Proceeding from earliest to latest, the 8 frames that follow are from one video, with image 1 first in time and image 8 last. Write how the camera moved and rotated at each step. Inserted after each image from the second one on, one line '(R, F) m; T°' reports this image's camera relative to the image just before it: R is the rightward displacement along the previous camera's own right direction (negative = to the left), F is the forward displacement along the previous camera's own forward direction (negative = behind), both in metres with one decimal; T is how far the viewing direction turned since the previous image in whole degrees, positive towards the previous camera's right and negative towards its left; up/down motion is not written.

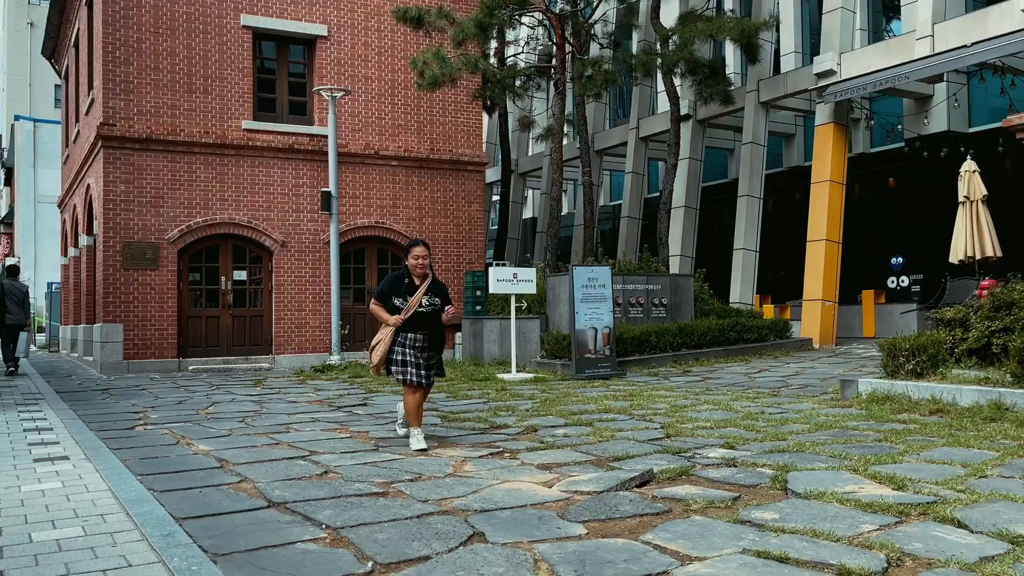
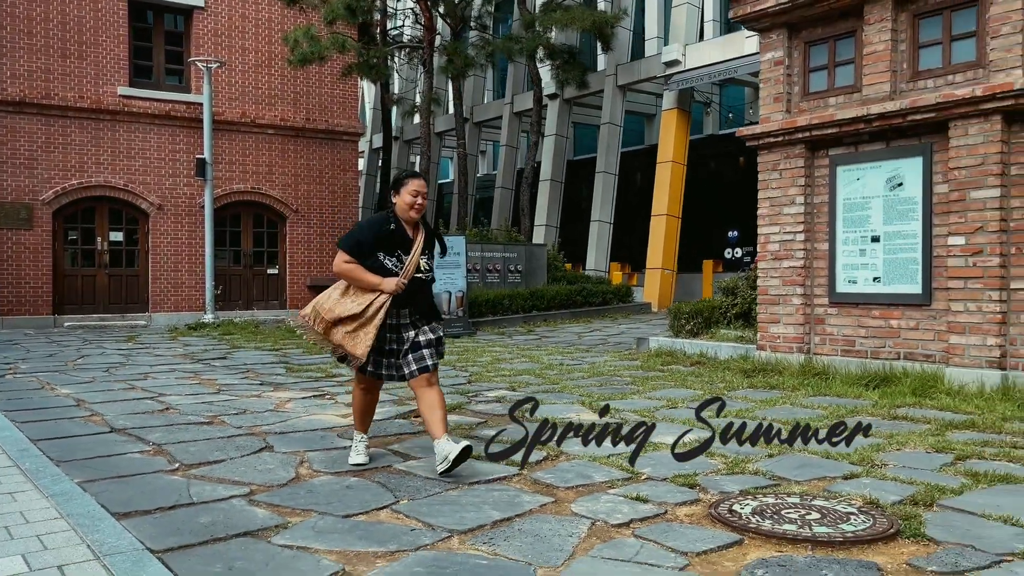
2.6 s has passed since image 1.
(+0.8, -1.5) m; +6°
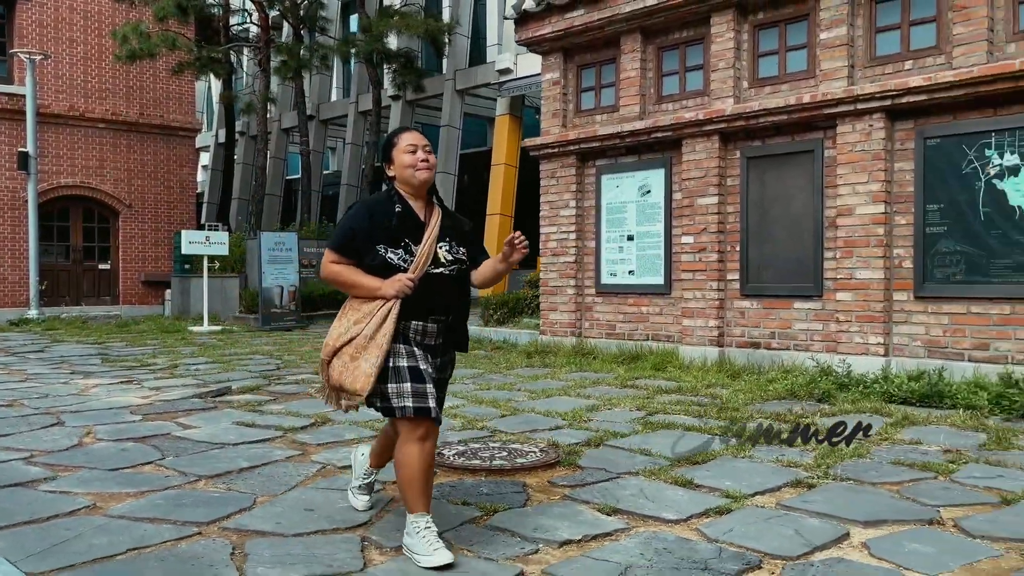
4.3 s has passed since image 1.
(+0.7, -1.0) m; +9°
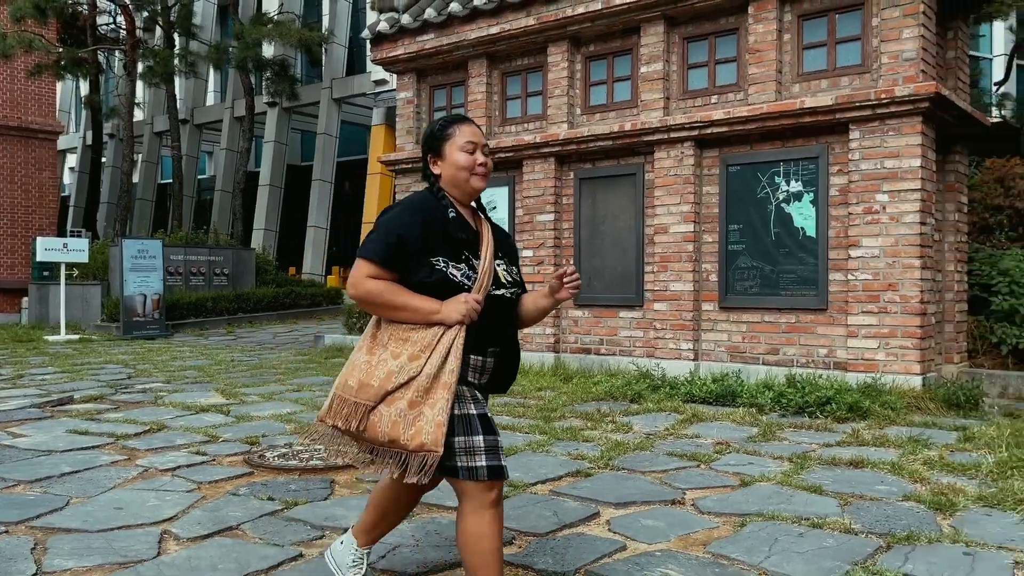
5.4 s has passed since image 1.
(+0.5, -0.5) m; +7°
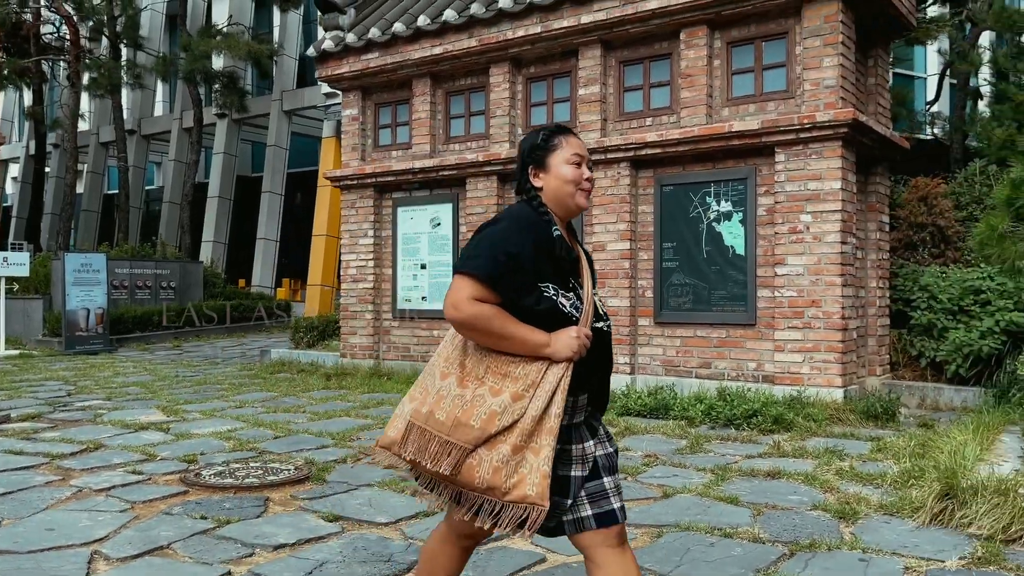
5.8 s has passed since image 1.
(+0.2, -0.2) m; +3°
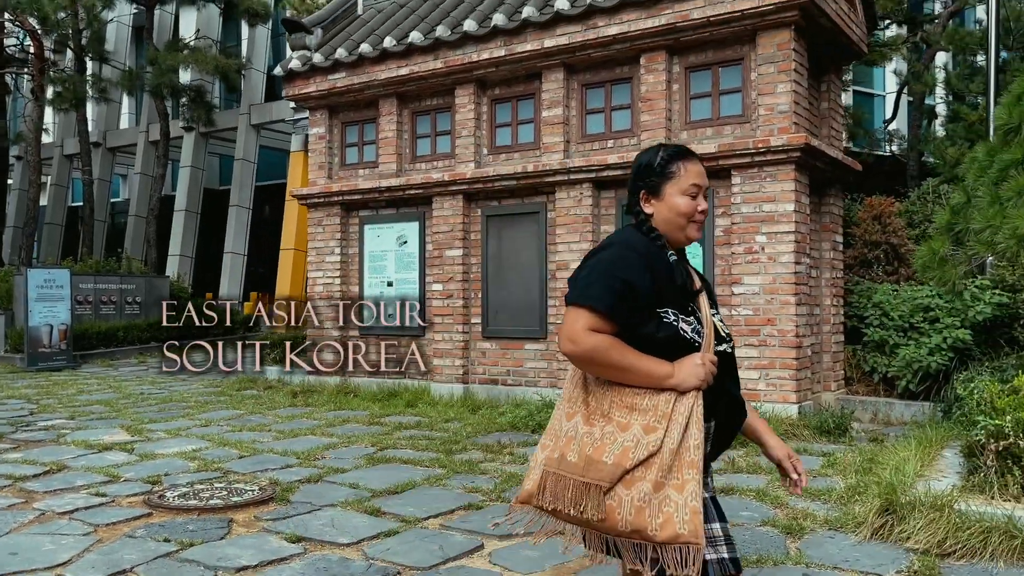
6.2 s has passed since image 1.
(+0.1, -0.1) m; +2°
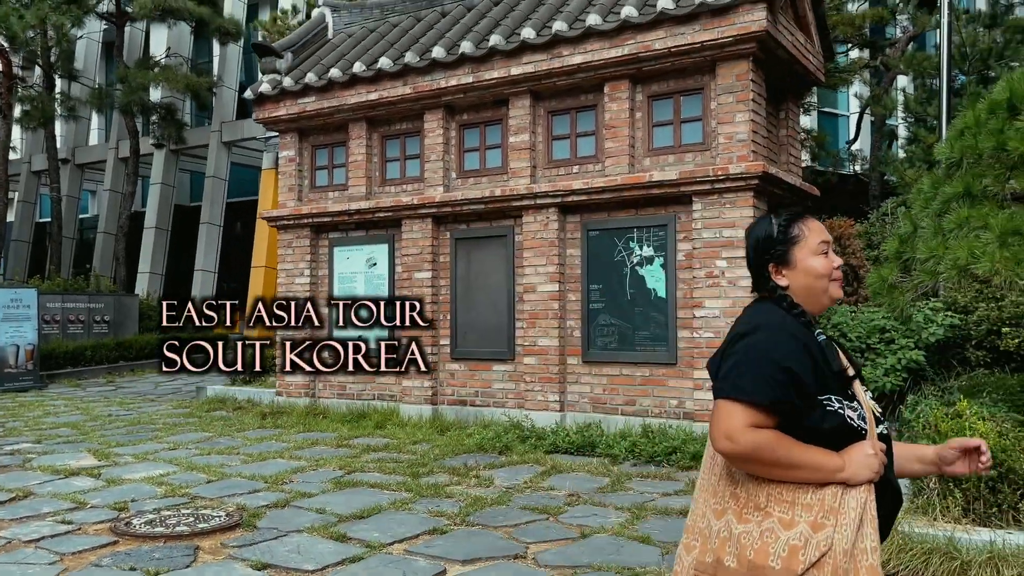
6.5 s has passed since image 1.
(+0.1, -0.1) m; +2°
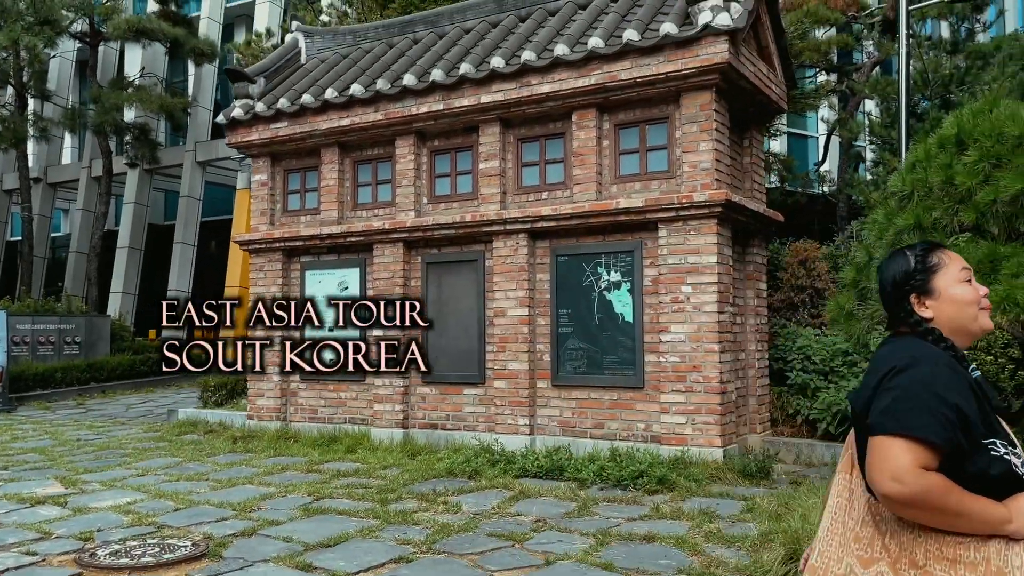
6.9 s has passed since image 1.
(+0.1, -0.1) m; +1°
